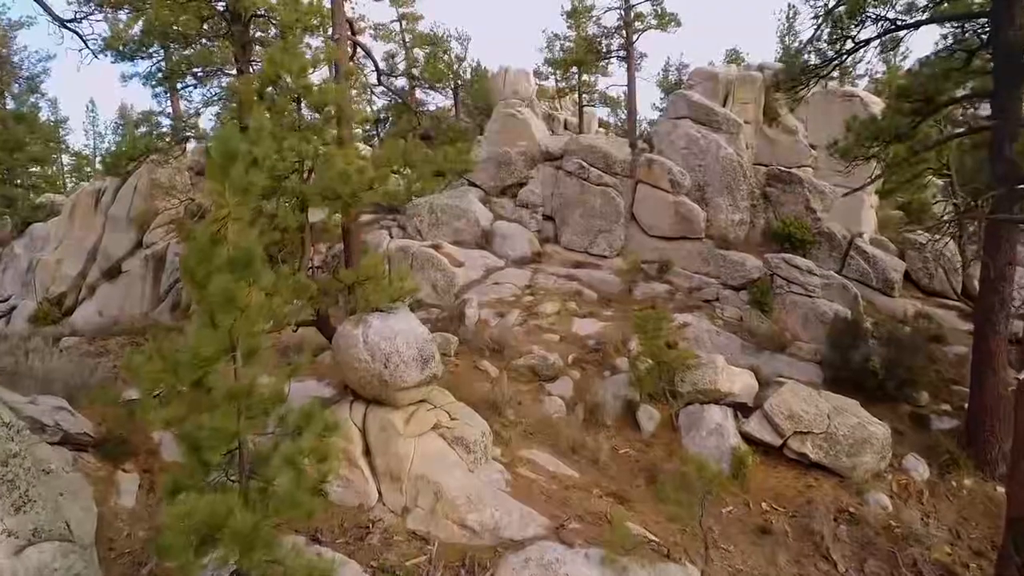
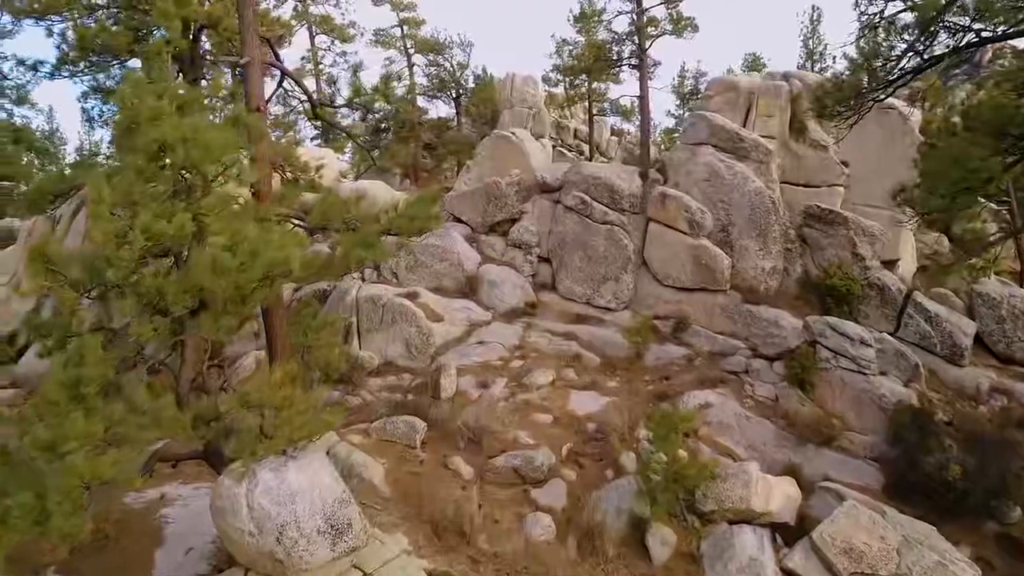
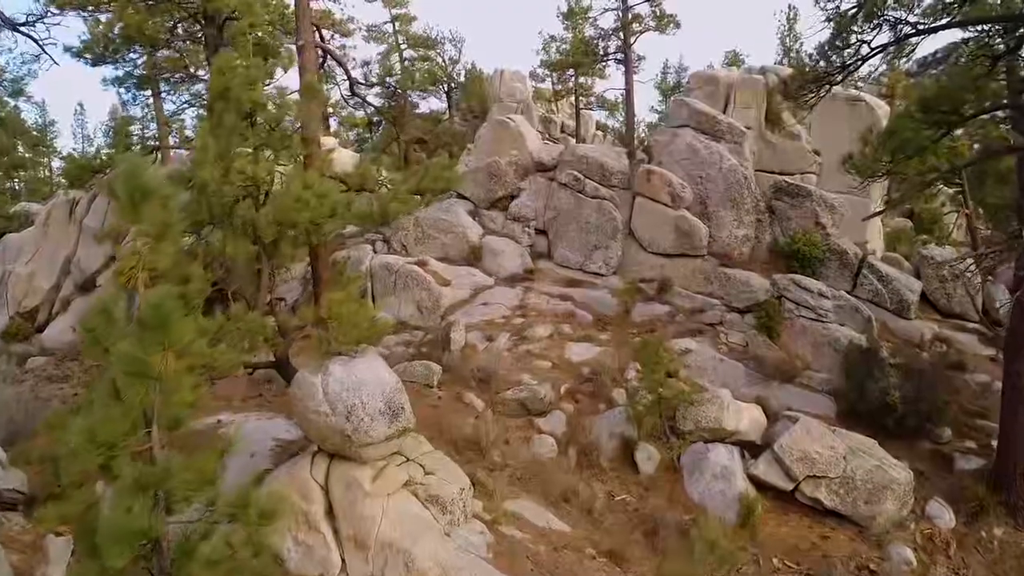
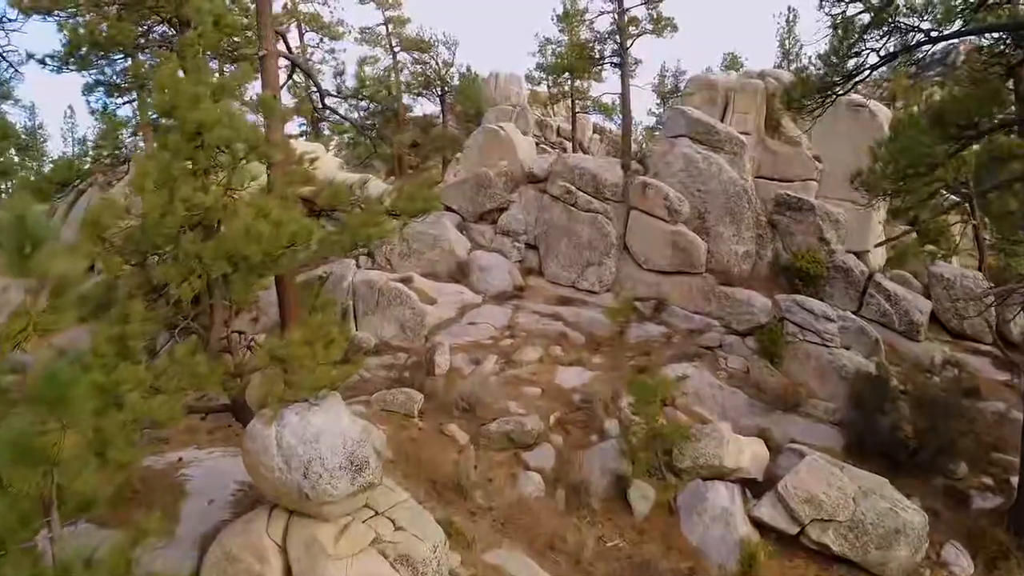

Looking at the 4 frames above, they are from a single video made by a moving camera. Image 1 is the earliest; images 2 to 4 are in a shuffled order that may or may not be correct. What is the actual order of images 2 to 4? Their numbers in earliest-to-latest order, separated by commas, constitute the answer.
3, 4, 2
